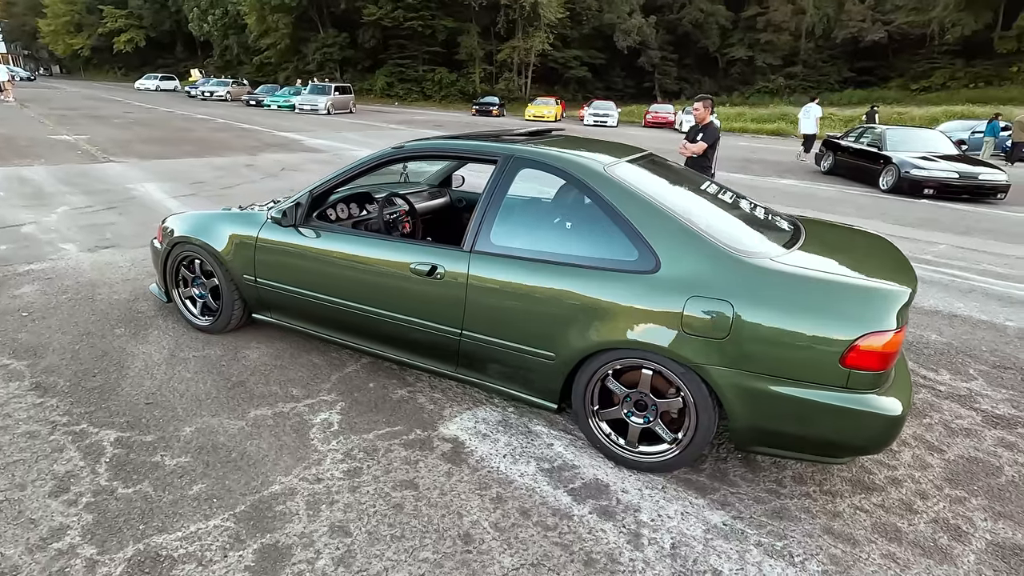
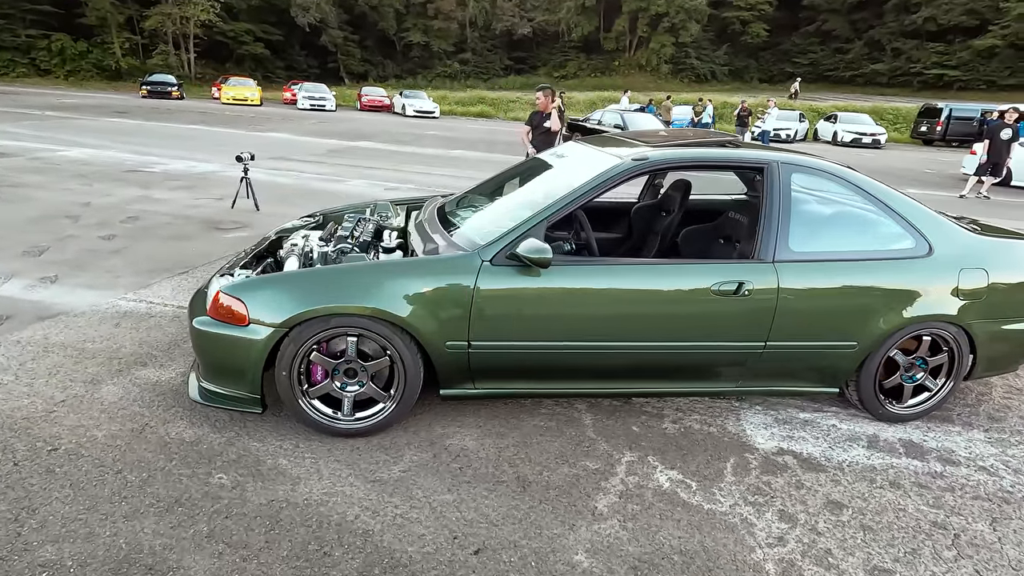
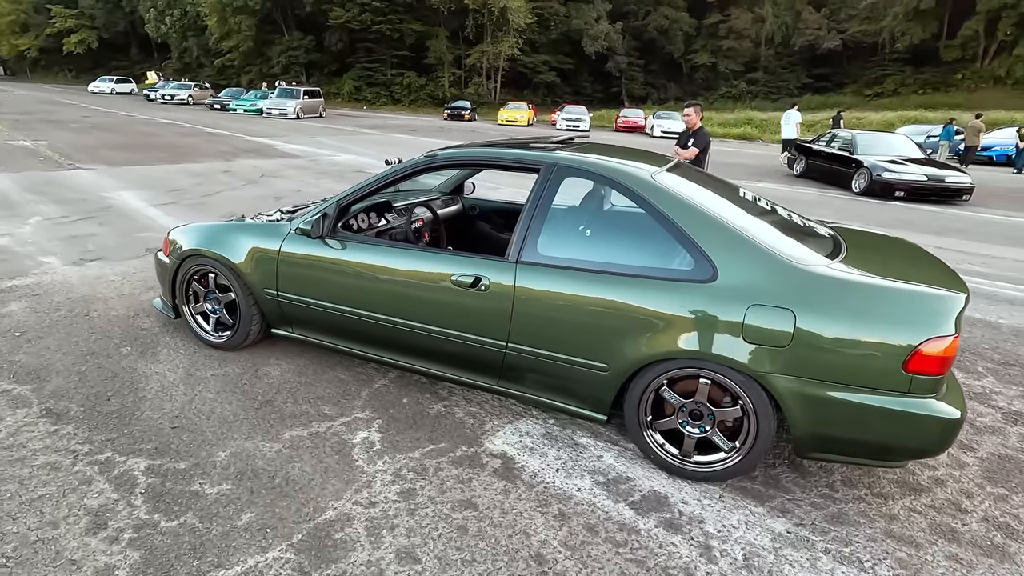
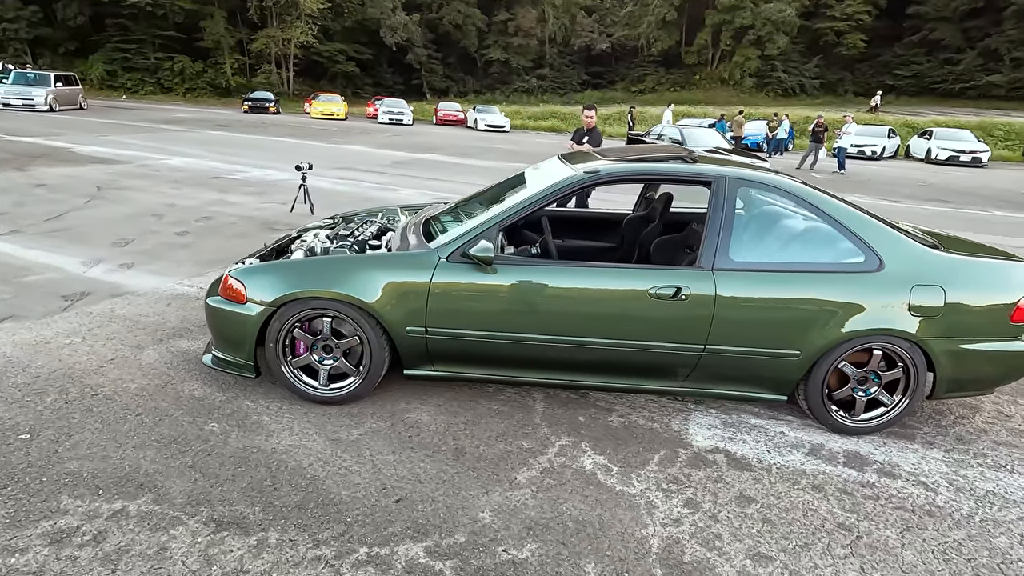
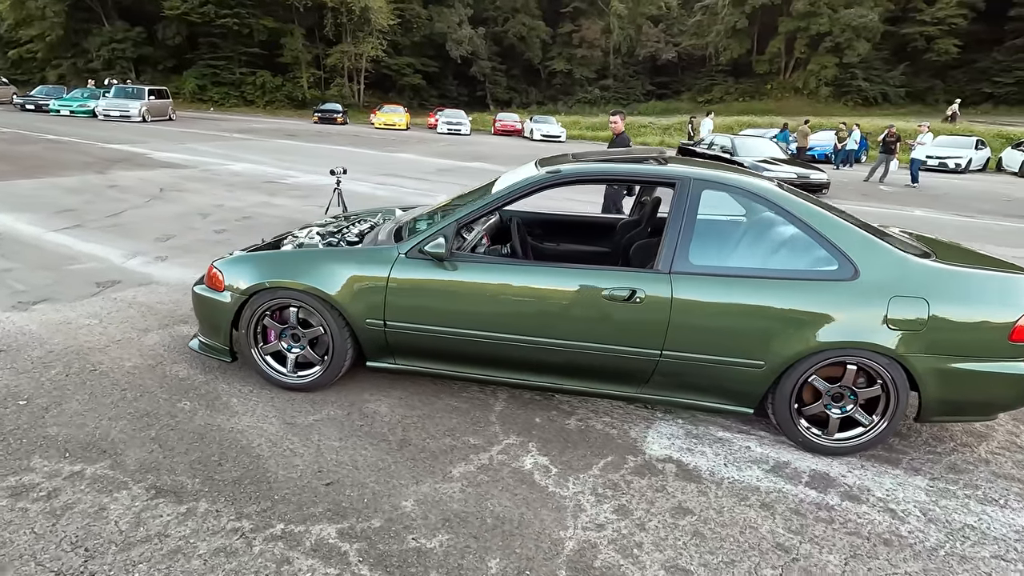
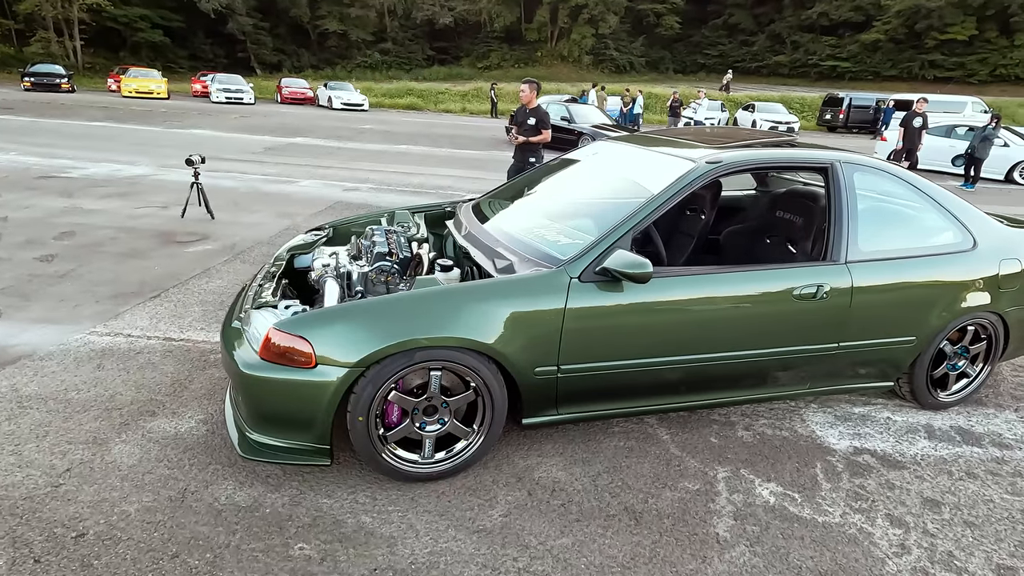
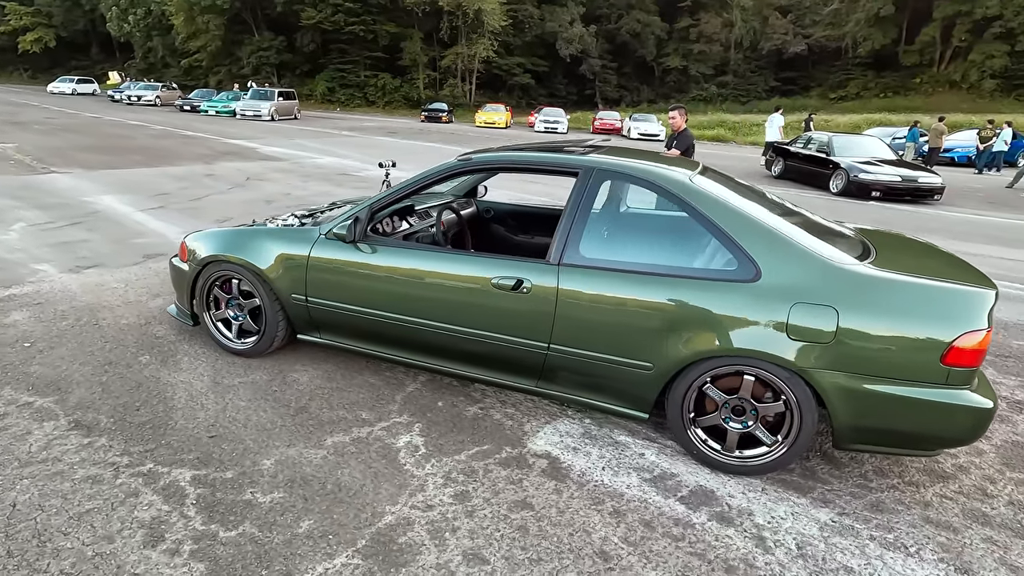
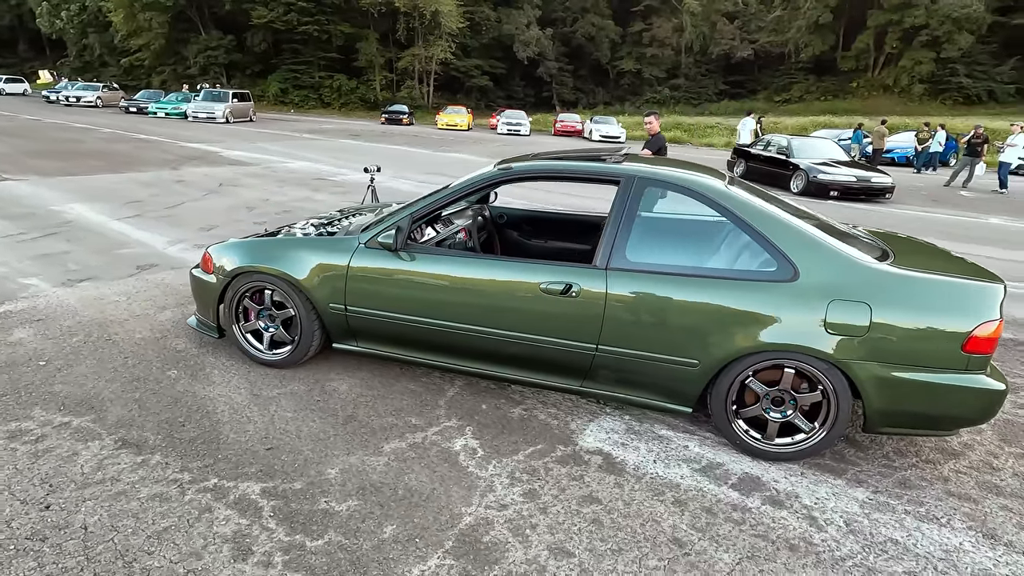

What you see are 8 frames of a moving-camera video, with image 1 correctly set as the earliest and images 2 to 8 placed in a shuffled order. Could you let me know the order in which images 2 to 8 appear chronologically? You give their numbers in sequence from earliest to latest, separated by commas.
3, 7, 8, 5, 4, 2, 6
